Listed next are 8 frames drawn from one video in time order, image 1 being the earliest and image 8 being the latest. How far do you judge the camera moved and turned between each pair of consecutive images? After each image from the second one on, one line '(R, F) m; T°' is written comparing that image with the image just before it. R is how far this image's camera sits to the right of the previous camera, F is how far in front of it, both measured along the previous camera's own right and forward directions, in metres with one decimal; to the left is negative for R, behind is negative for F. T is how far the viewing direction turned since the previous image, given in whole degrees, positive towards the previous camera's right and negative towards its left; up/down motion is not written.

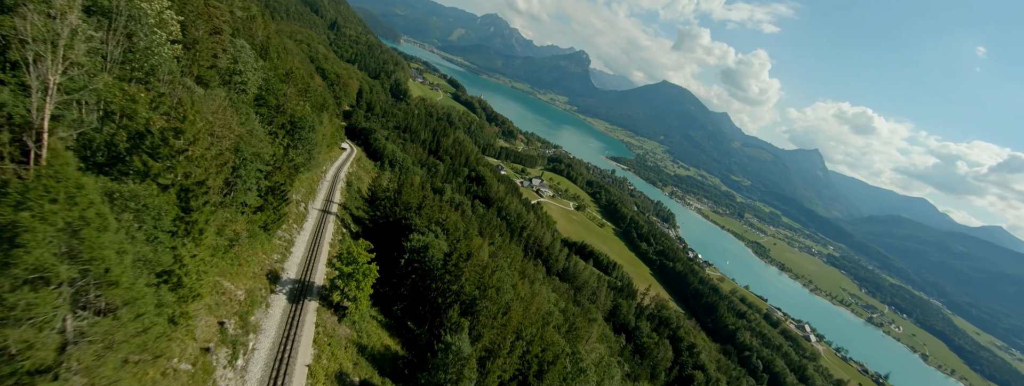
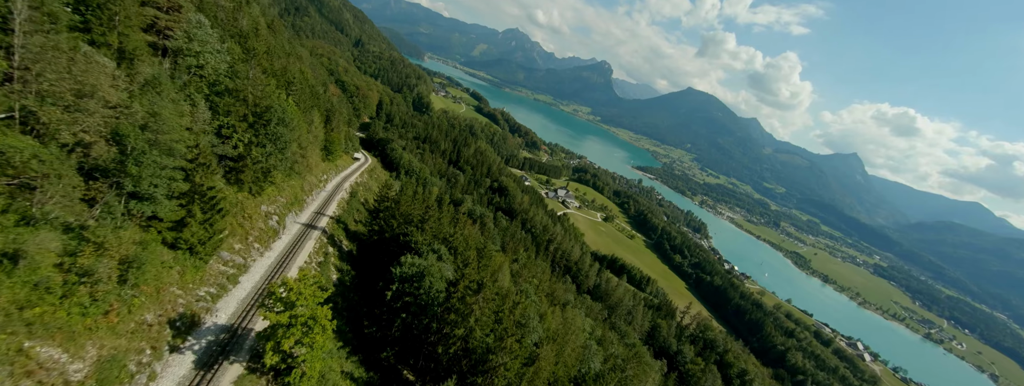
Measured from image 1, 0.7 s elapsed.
(-0.2, +7.6) m; -3°
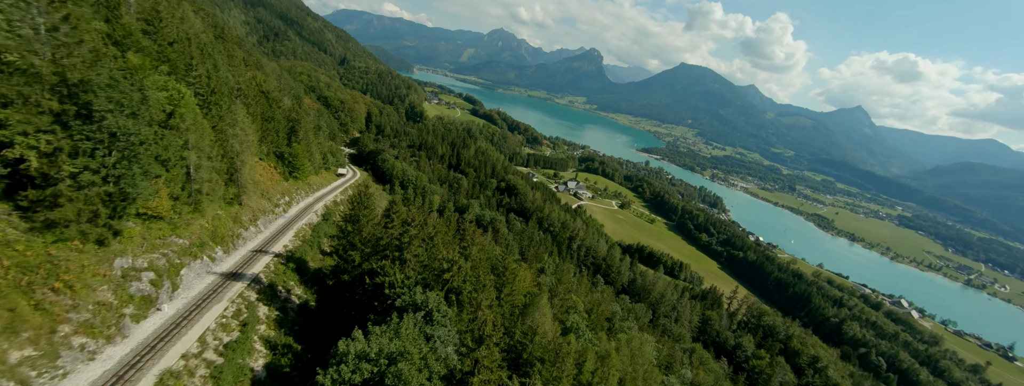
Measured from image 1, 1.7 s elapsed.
(-1.0, +11.0) m; -1°
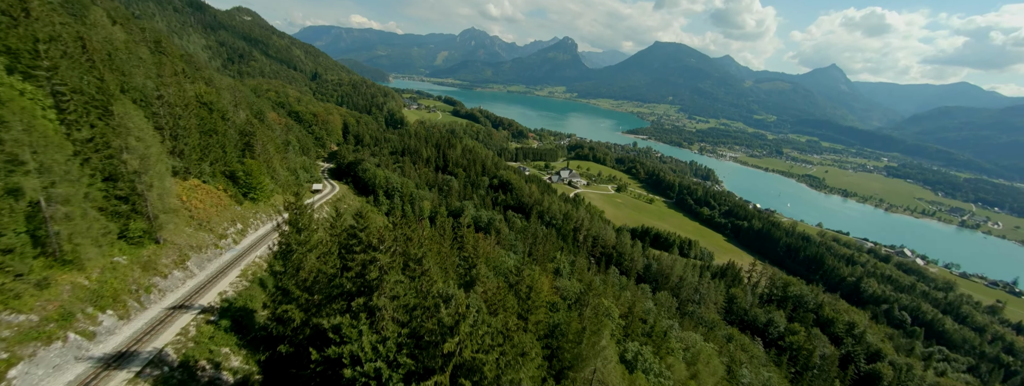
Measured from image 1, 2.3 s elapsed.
(-1.0, +6.7) m; +1°
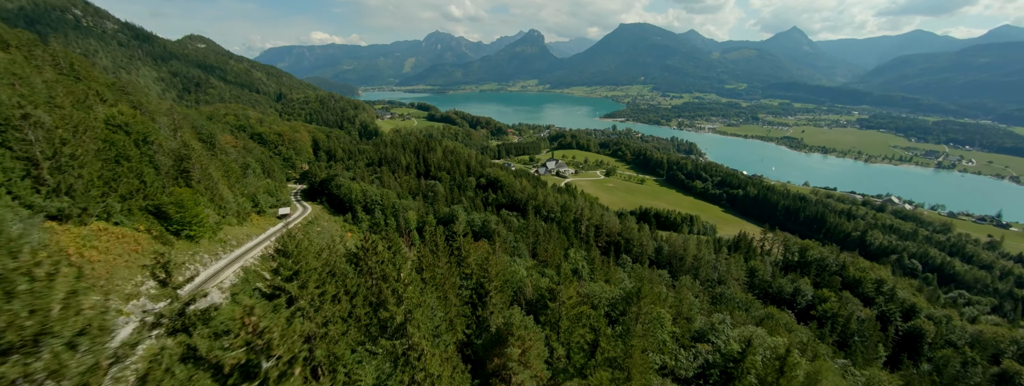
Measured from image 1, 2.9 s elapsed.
(-1.3, +6.8) m; +2°
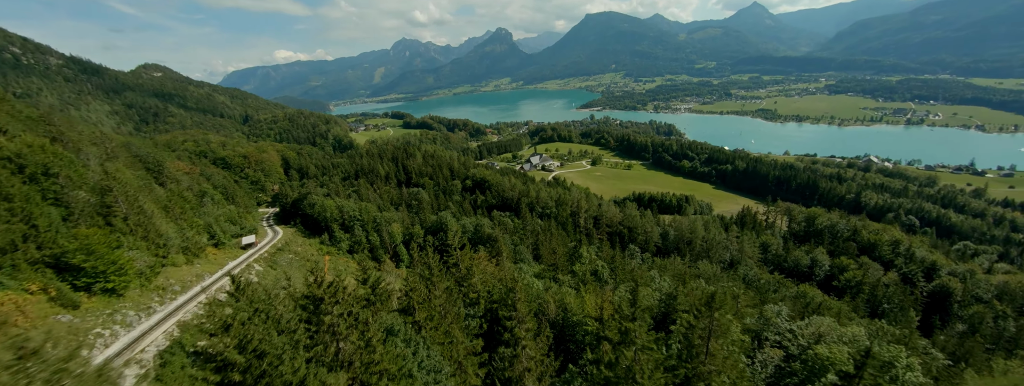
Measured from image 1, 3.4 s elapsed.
(-1.1, +5.7) m; +2°
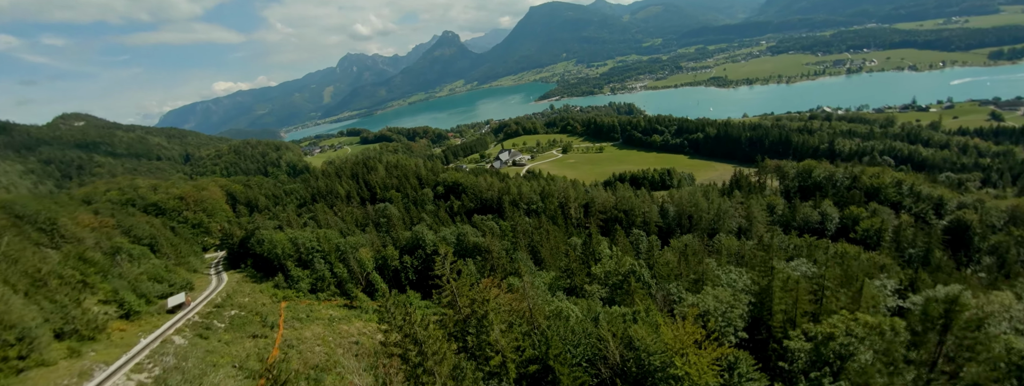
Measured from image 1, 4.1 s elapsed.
(-1.6, +8.0) m; +4°
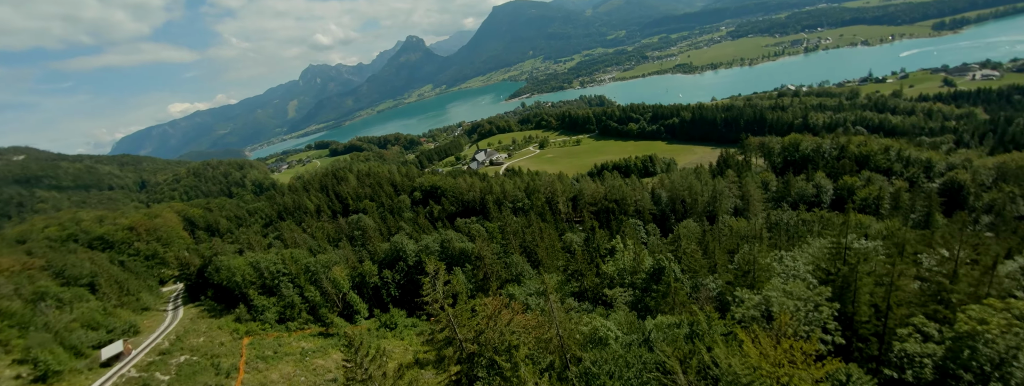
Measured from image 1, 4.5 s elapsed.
(-1.0, +4.5) m; +3°
